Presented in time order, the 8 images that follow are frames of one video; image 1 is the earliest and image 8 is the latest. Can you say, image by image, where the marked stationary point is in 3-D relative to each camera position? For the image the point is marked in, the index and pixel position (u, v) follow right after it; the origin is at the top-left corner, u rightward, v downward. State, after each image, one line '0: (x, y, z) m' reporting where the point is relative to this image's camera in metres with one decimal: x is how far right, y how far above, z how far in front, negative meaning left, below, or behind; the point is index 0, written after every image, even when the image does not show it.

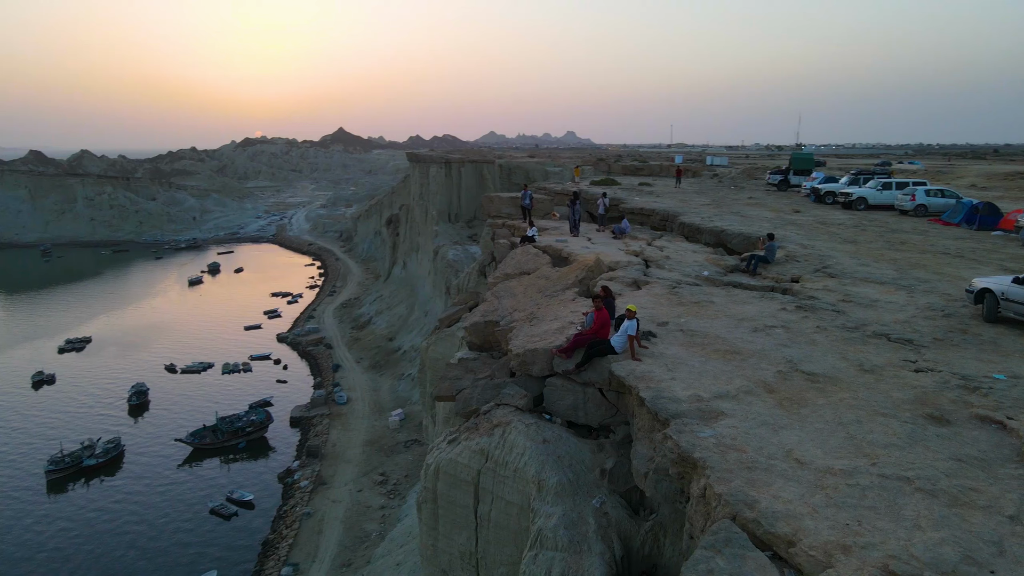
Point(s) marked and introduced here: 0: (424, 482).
0: (-0.9, -2.0, +7.8) m
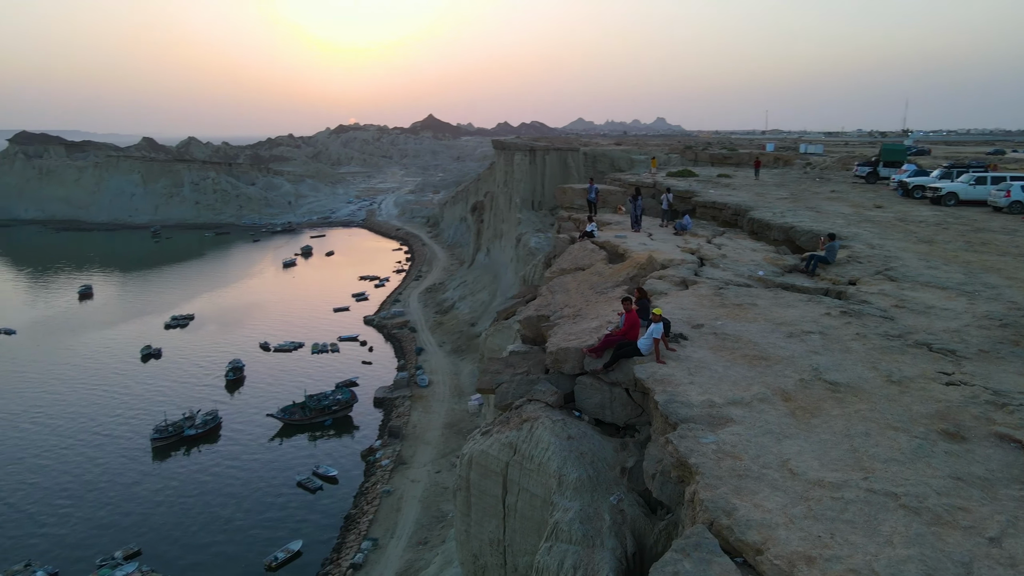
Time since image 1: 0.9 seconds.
0: (-0.6, -2.0, +8.2) m
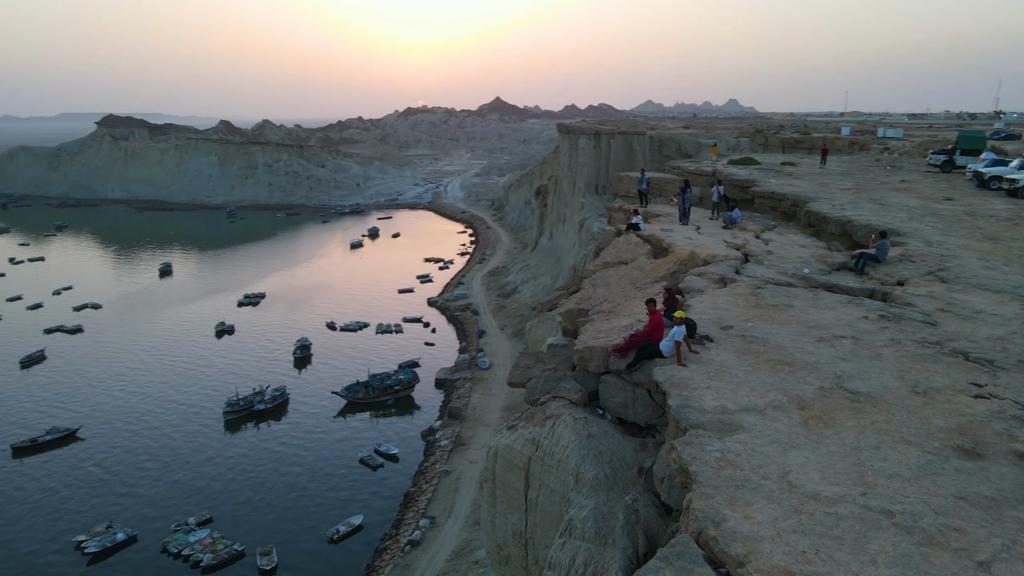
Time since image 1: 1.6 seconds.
0: (-0.3, -2.0, +8.5) m
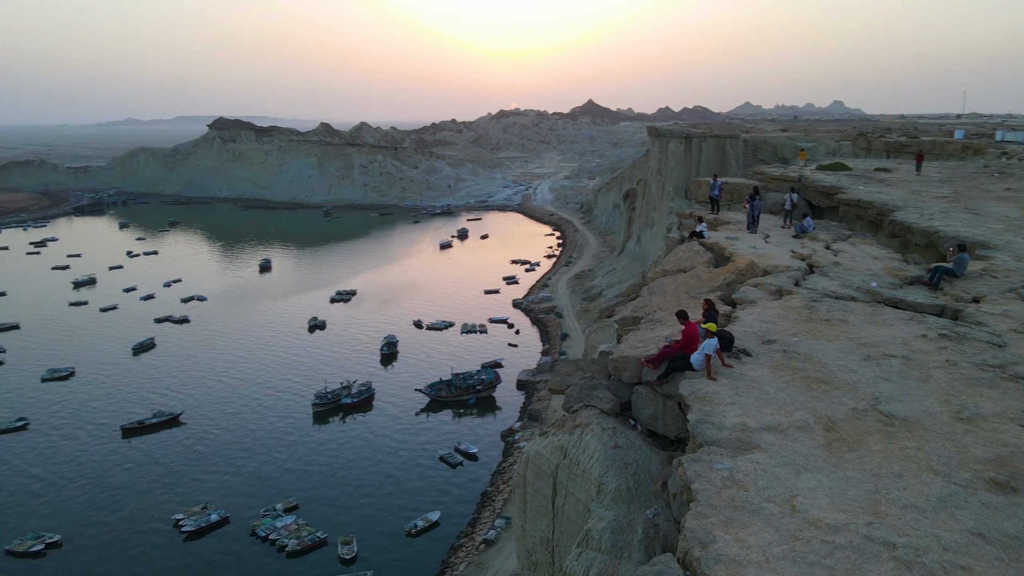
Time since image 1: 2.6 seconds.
0: (+0.1, -2.1, +8.5) m
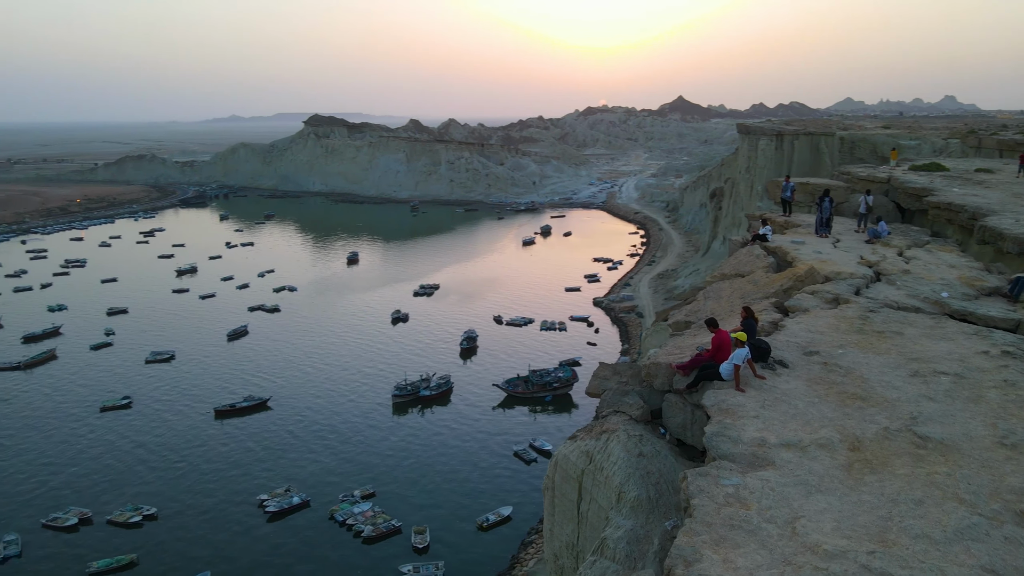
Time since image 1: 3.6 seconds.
0: (+0.4, -2.1, +8.5) m
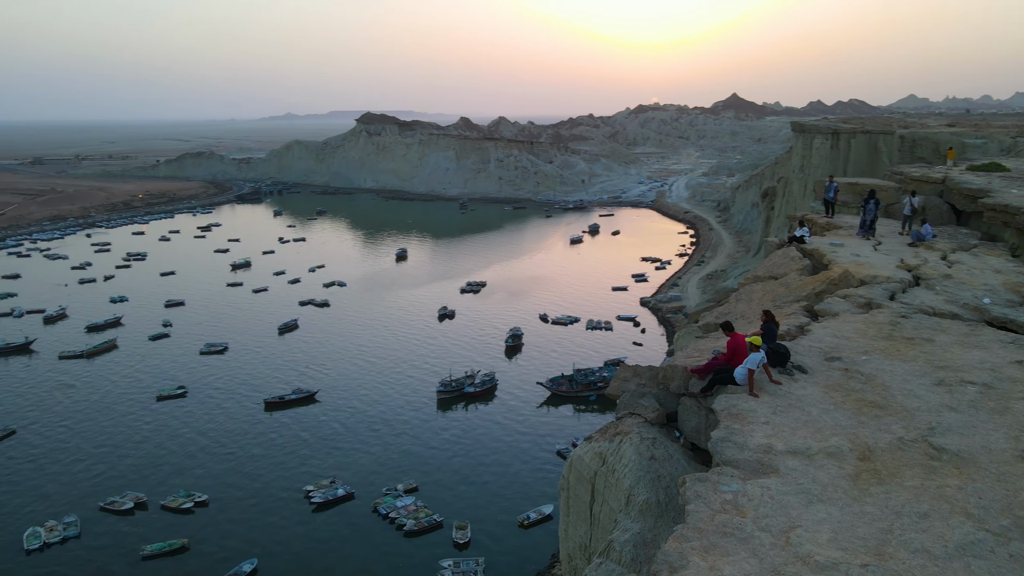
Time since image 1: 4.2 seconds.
0: (+0.6, -2.1, +8.4) m
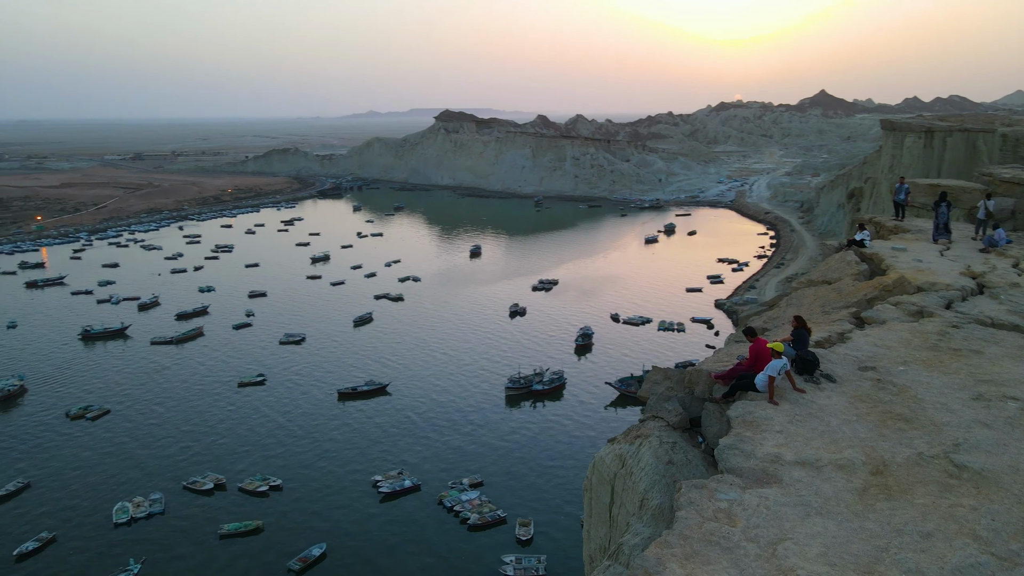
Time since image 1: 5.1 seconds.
0: (+0.9, -2.1, +8.4) m
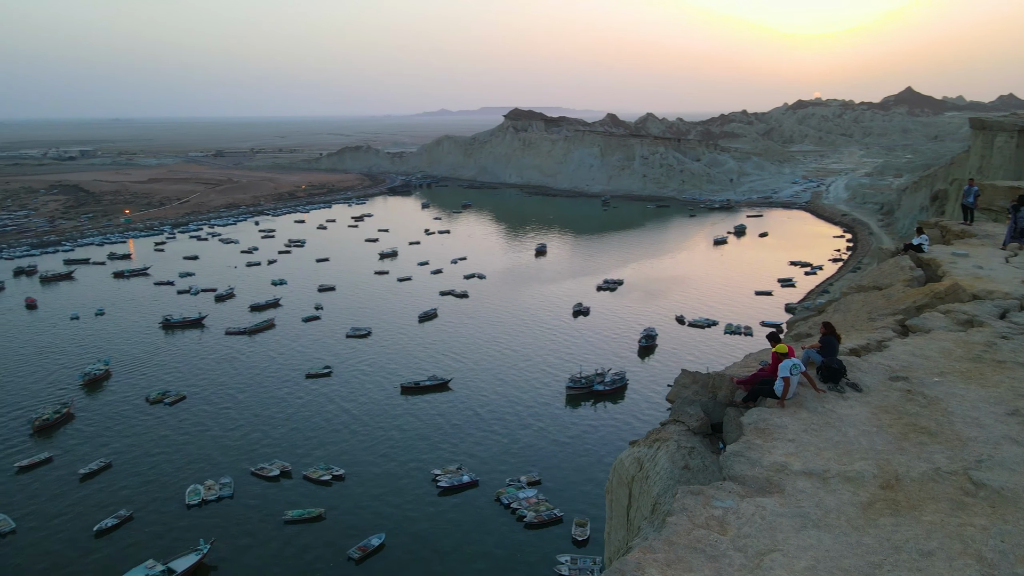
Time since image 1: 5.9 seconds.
0: (+1.1, -2.1, +8.4) m
